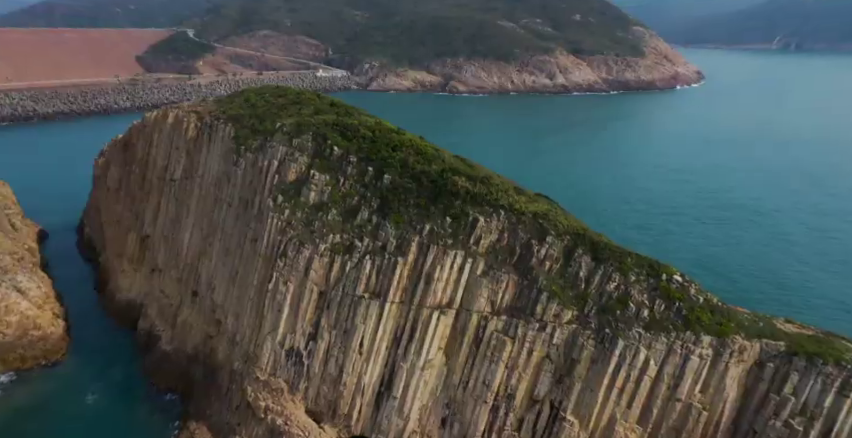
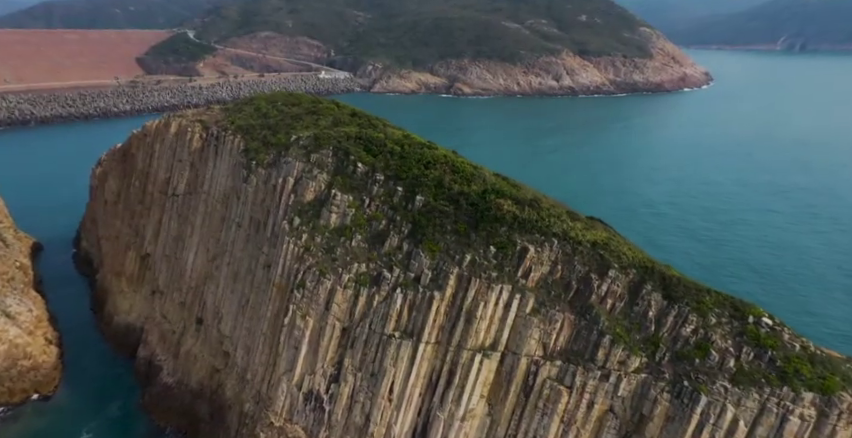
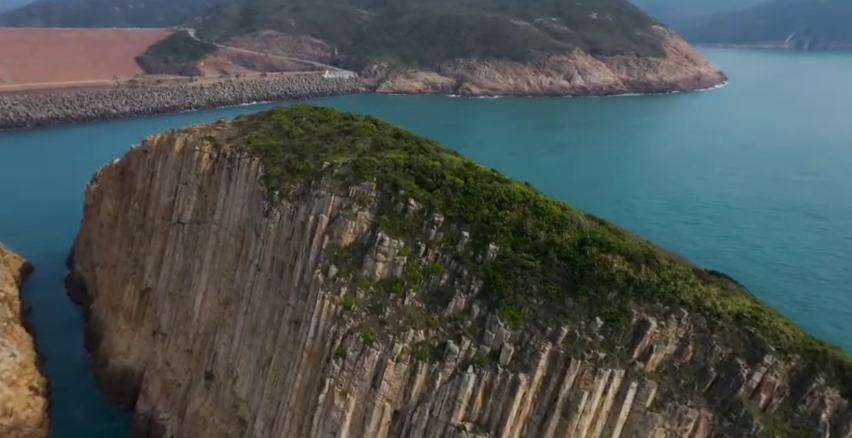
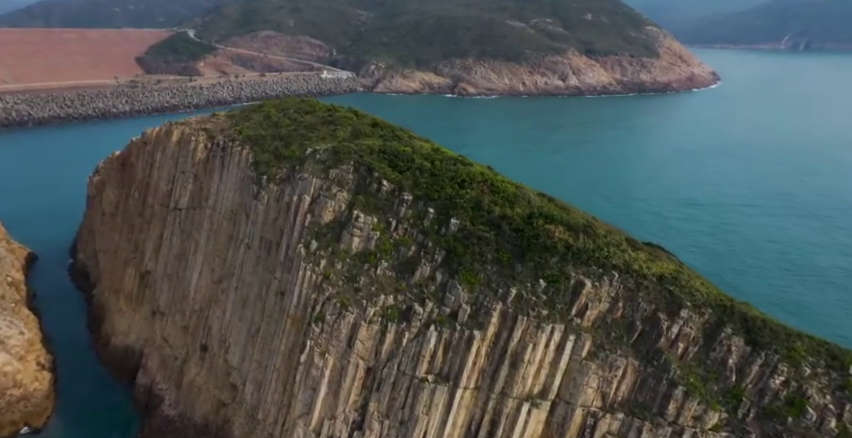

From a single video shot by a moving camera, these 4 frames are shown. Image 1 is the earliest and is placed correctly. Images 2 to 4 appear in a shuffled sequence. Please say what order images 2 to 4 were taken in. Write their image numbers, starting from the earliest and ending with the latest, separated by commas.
2, 4, 3
